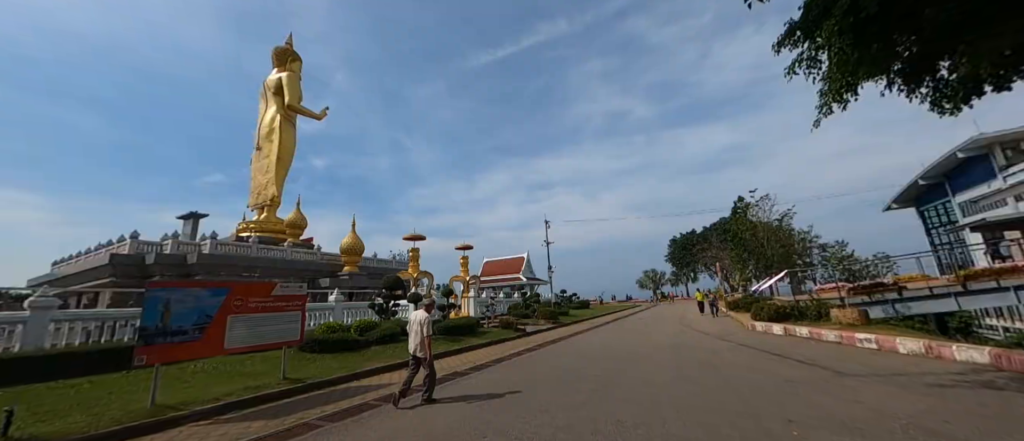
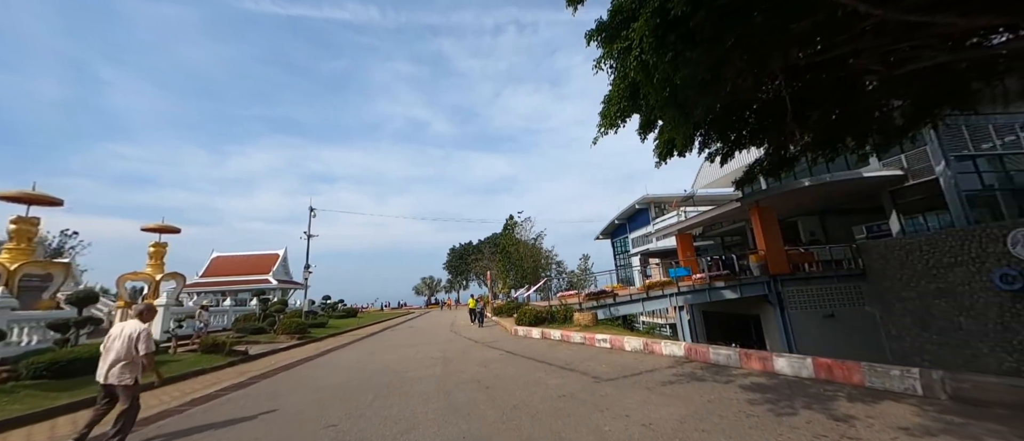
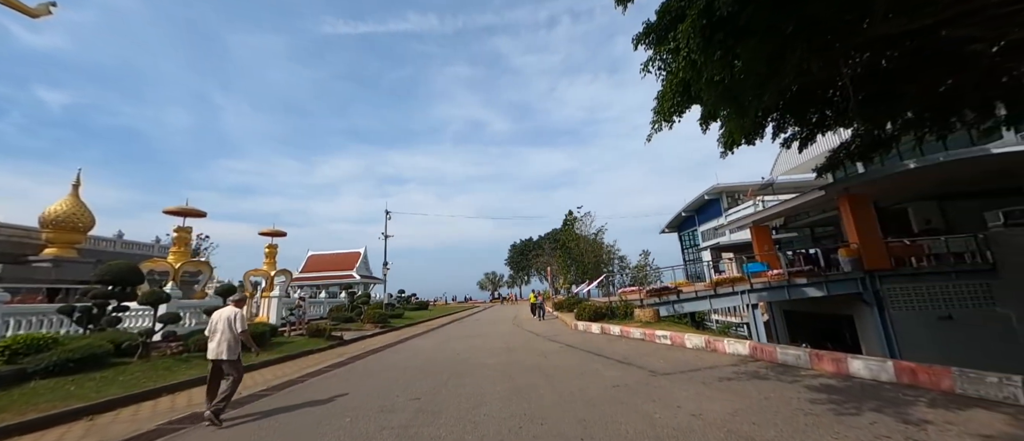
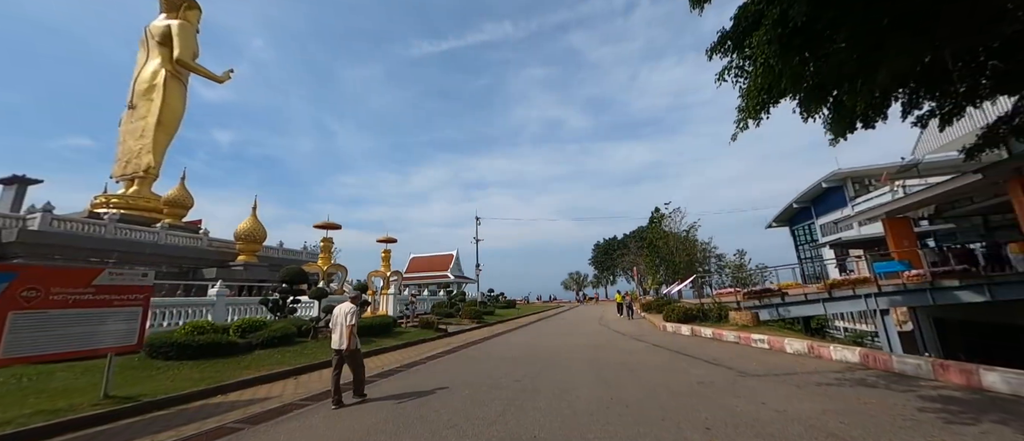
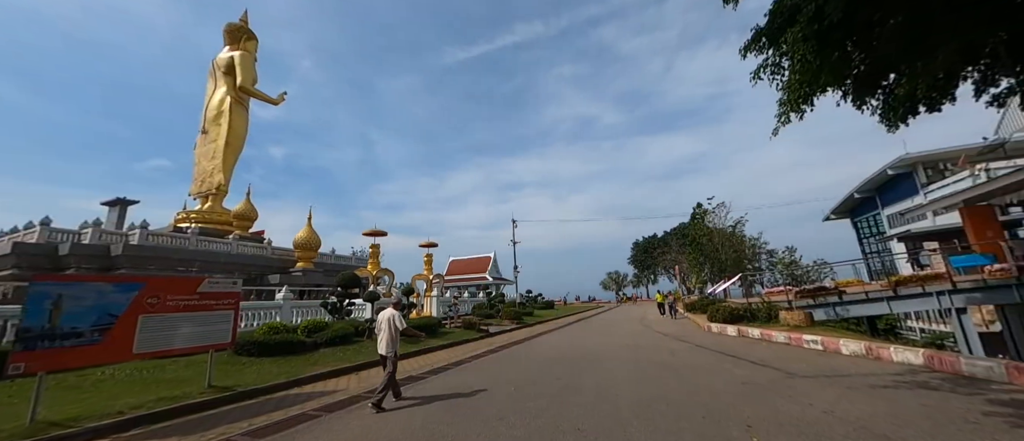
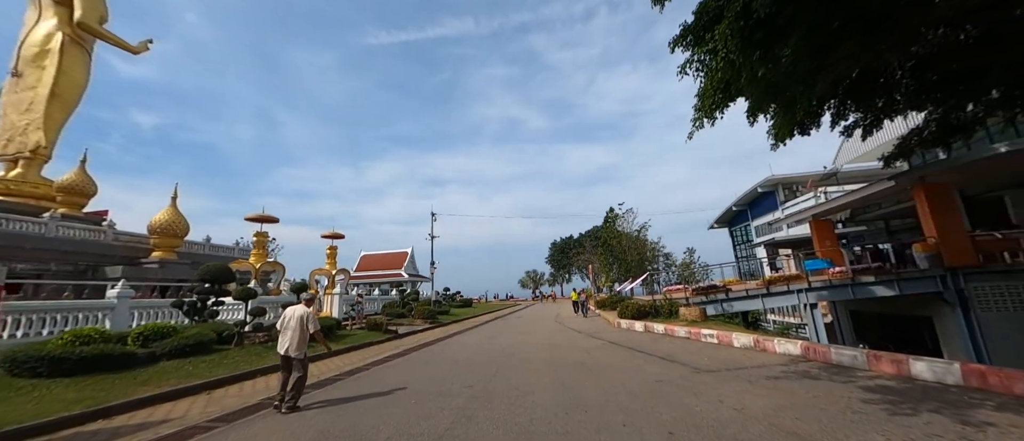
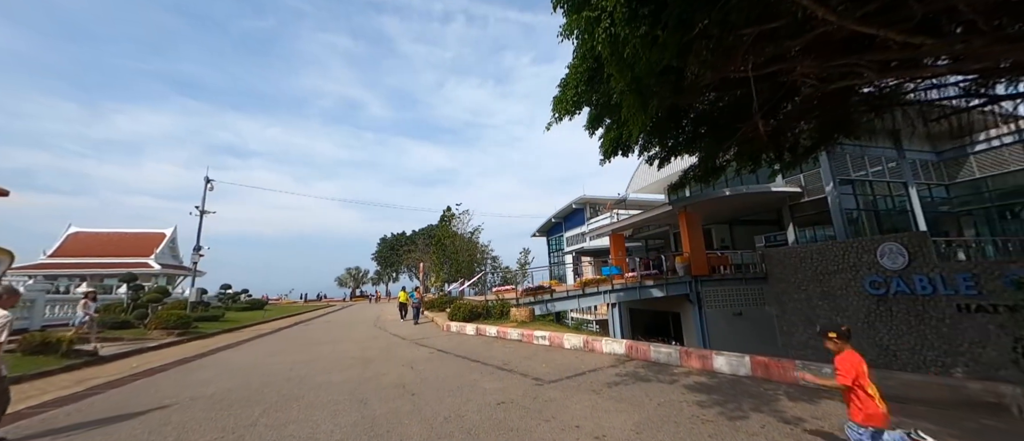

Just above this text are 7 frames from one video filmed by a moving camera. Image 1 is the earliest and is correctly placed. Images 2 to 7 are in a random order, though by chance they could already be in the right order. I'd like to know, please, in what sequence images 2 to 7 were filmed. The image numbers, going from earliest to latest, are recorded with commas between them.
5, 4, 6, 3, 2, 7
